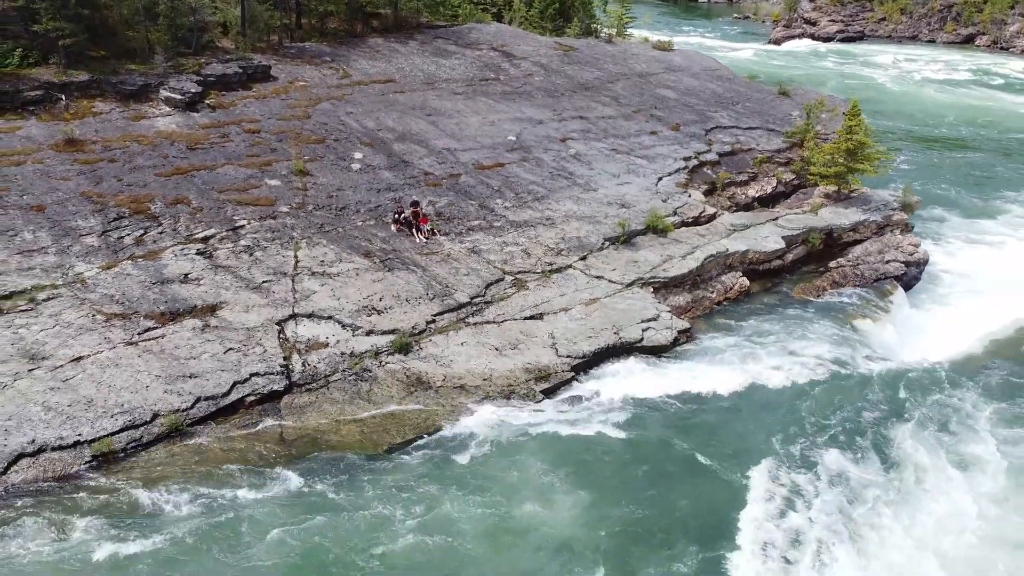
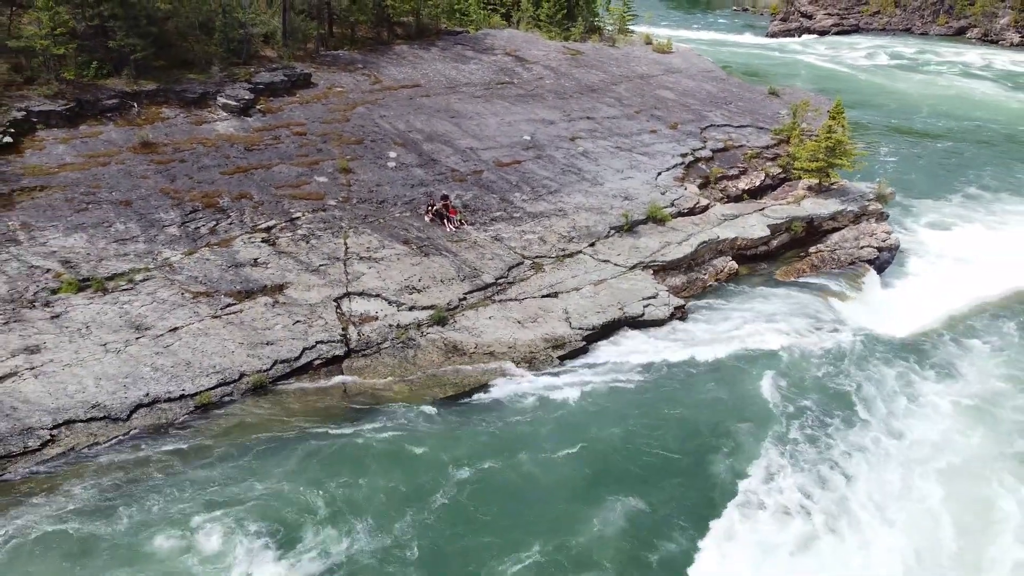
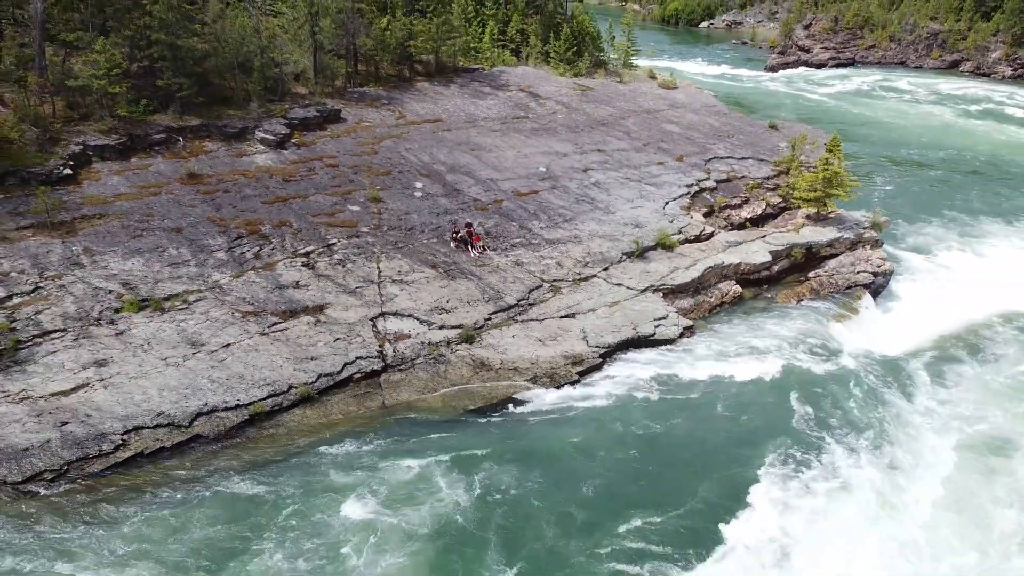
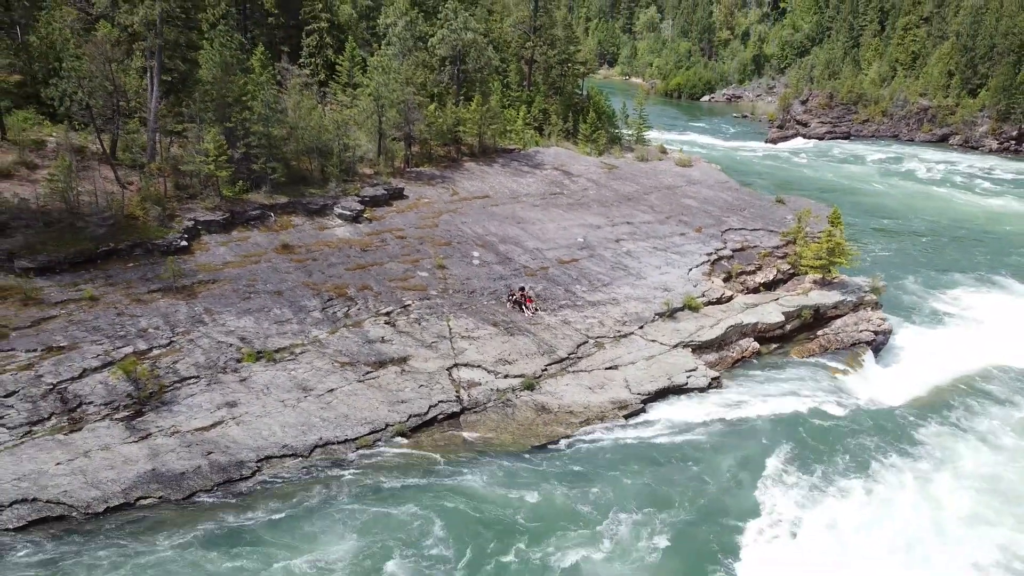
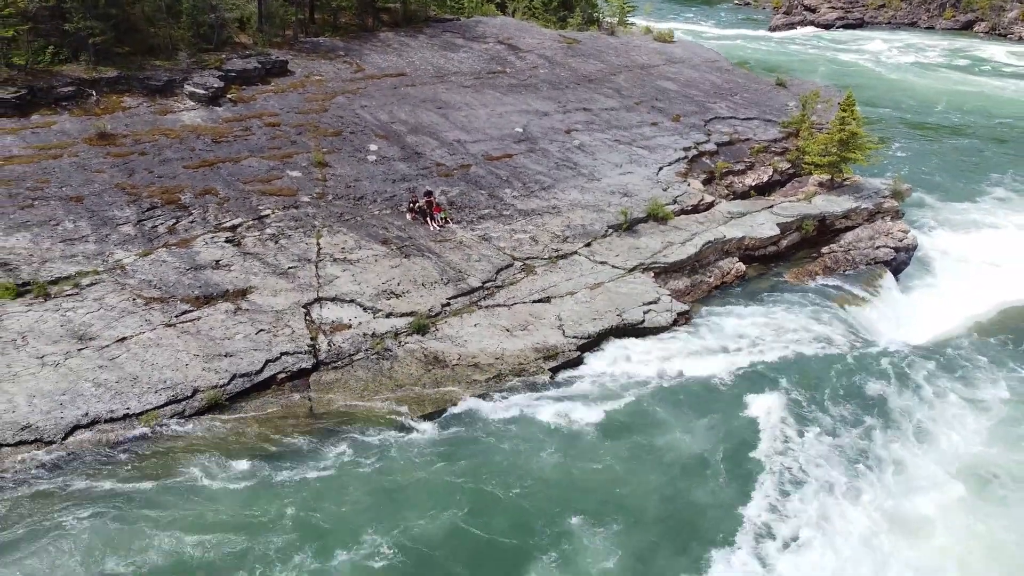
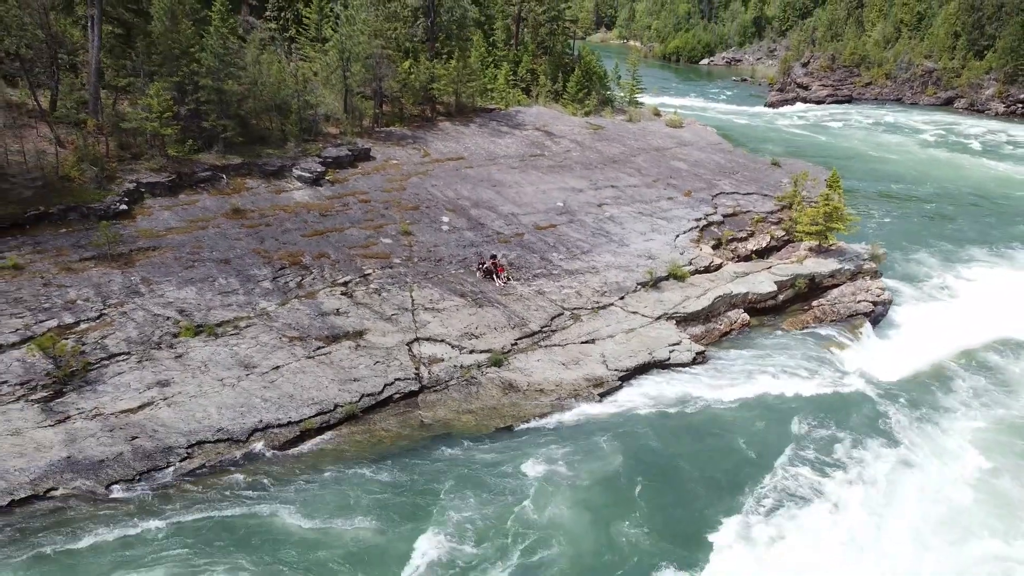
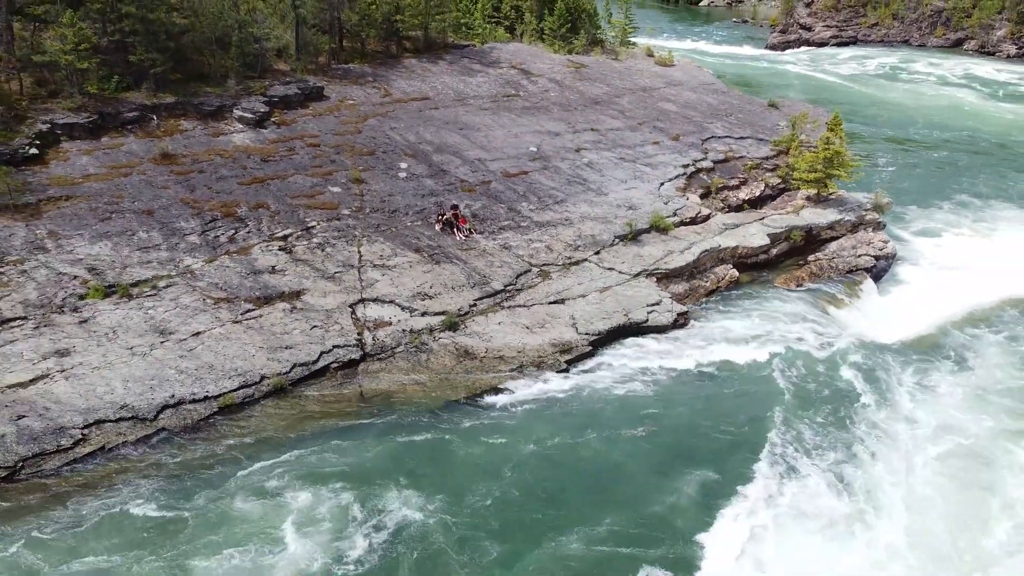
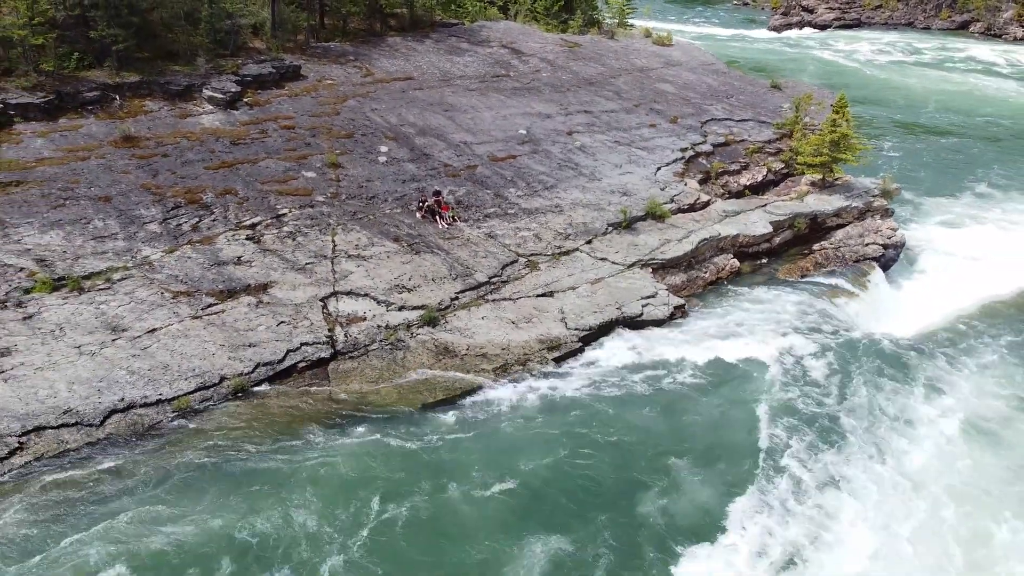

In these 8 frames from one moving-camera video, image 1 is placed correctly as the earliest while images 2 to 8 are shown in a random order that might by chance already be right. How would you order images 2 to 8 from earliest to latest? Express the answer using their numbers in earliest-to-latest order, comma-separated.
5, 8, 2, 7, 3, 6, 4
